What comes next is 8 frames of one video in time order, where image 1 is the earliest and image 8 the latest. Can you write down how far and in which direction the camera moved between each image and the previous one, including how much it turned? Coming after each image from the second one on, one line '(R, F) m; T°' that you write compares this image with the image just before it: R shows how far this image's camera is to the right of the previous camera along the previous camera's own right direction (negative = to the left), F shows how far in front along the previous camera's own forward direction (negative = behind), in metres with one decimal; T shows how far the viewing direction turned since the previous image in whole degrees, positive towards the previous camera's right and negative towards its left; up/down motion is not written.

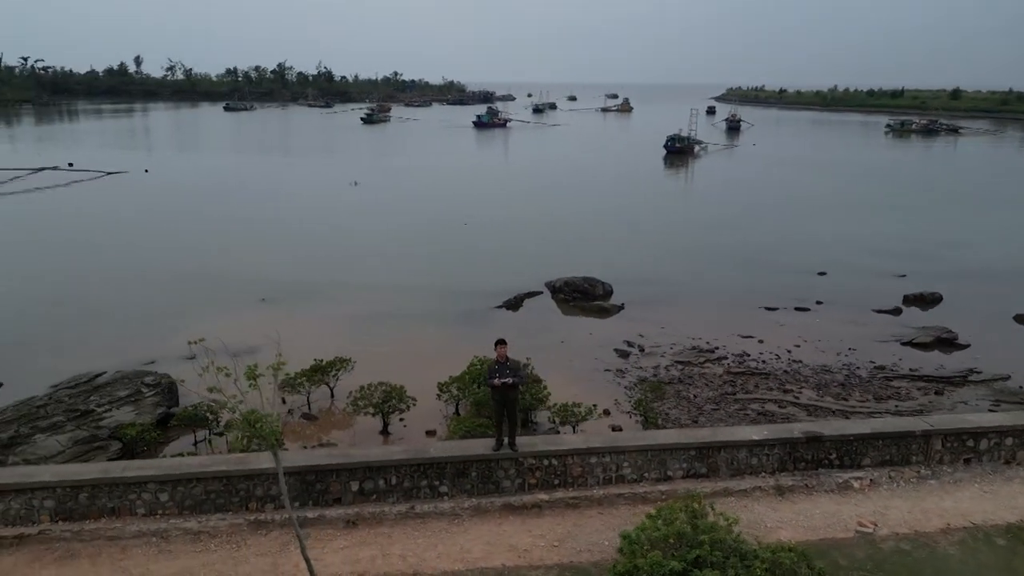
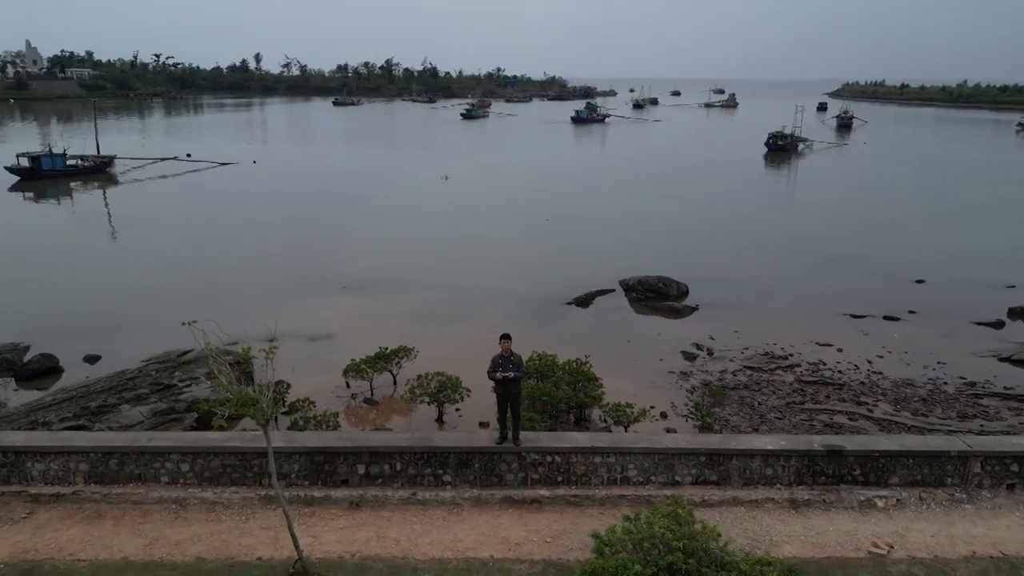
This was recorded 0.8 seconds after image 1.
(+0.6, 0.0) m; -7°
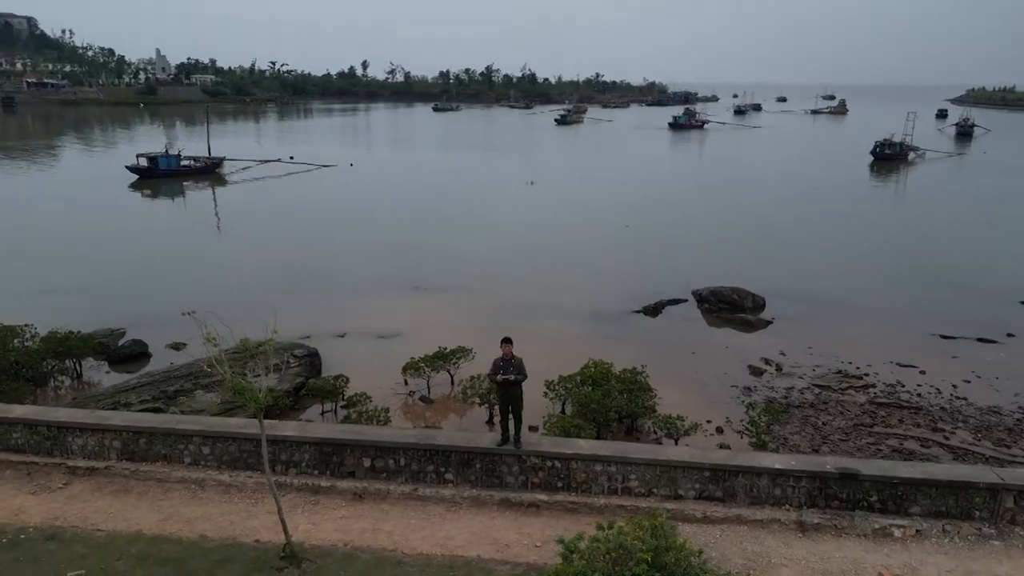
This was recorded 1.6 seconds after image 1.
(+0.6, 0.0) m; -7°
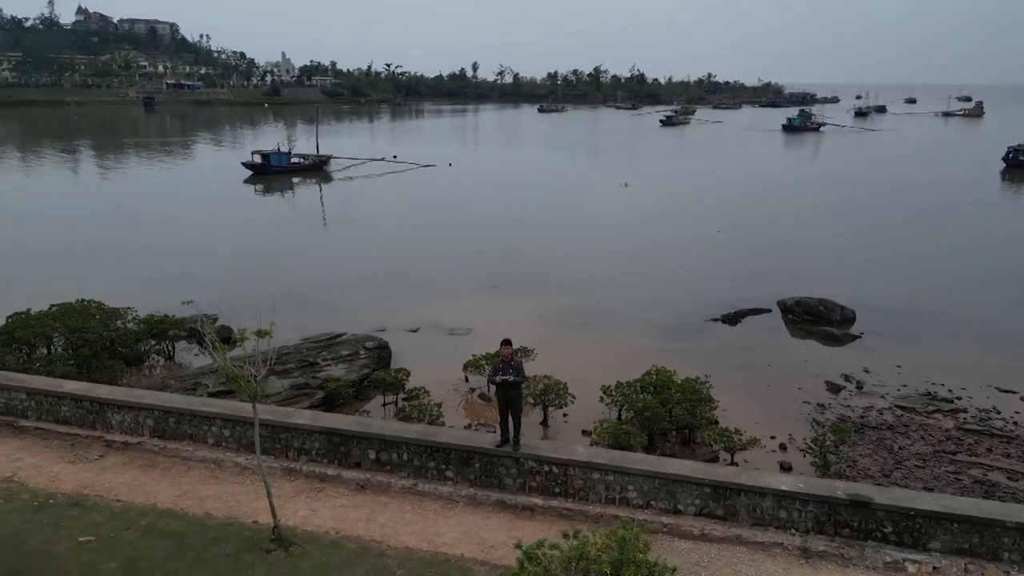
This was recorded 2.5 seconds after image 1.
(+0.7, 0.0) m; -8°
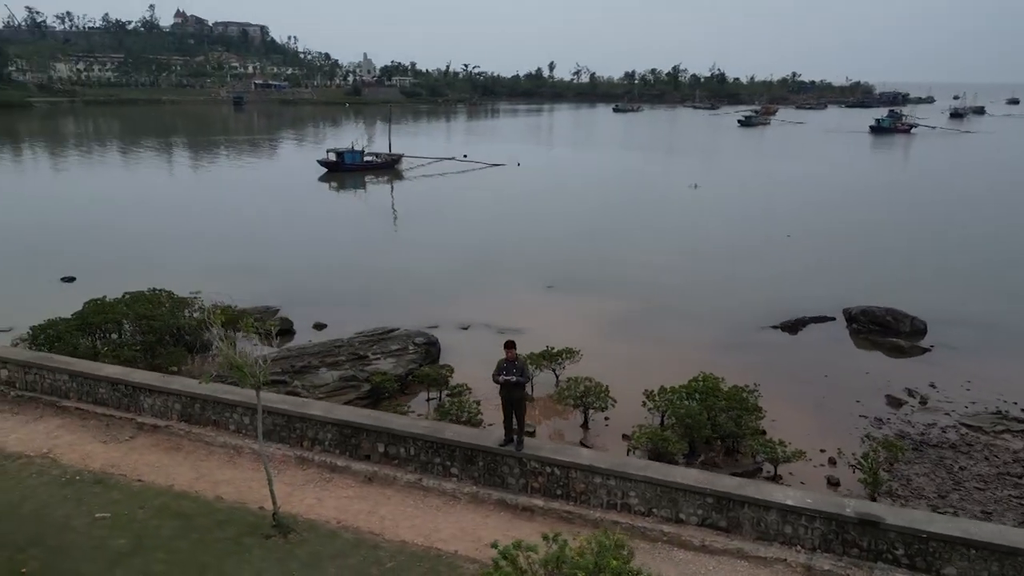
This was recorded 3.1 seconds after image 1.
(+0.4, 0.0) m; -5°
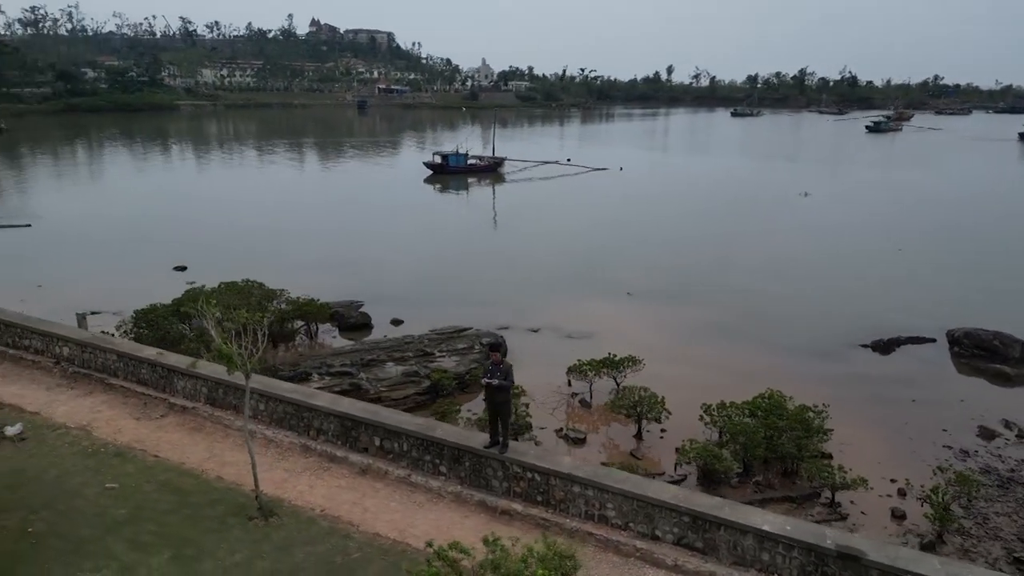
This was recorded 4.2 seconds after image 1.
(+0.8, +0.1) m; -8°
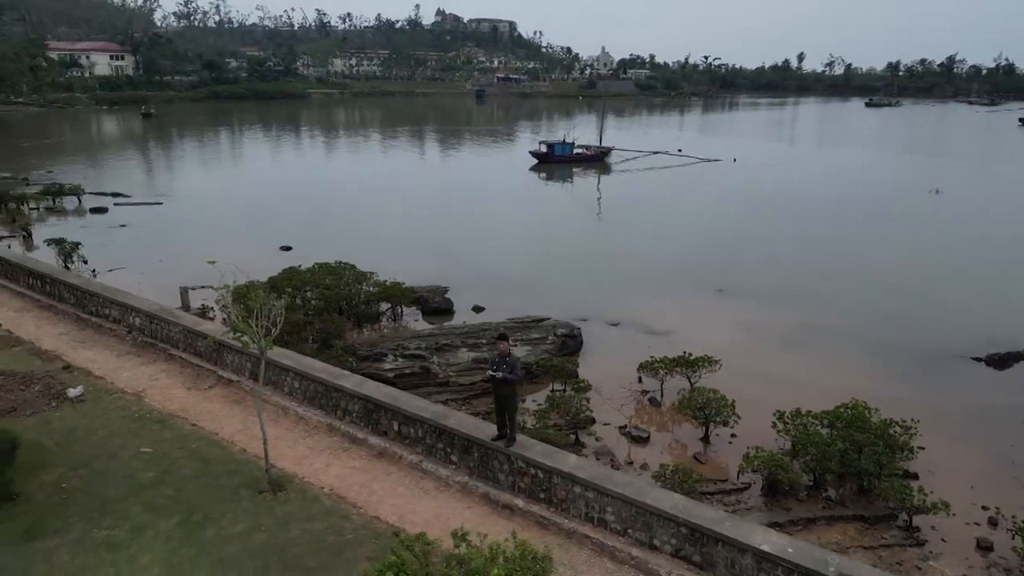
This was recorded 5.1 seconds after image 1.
(+0.7, +0.1) m; -8°
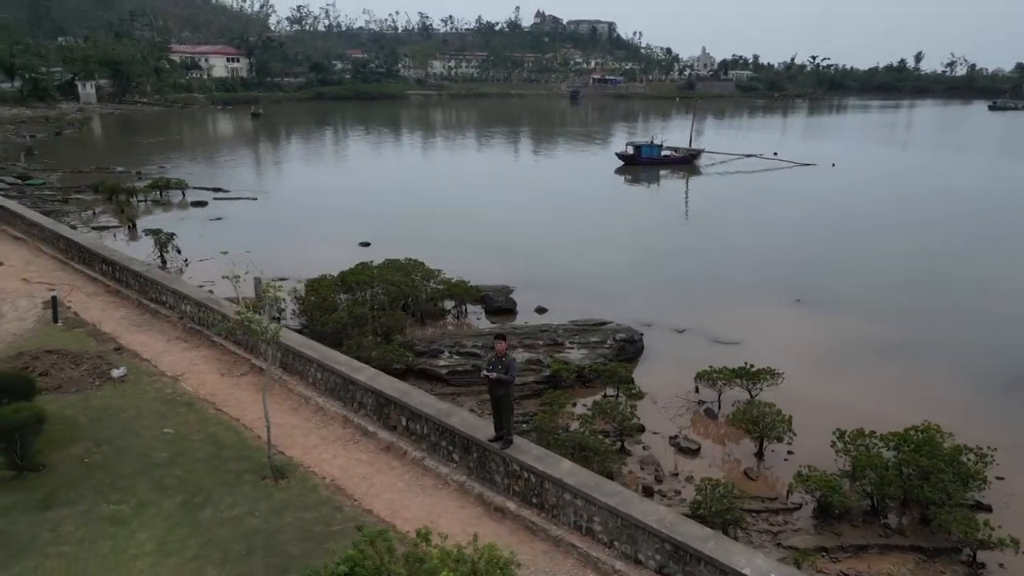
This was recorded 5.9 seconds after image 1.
(+0.6, +0.1) m; -7°
